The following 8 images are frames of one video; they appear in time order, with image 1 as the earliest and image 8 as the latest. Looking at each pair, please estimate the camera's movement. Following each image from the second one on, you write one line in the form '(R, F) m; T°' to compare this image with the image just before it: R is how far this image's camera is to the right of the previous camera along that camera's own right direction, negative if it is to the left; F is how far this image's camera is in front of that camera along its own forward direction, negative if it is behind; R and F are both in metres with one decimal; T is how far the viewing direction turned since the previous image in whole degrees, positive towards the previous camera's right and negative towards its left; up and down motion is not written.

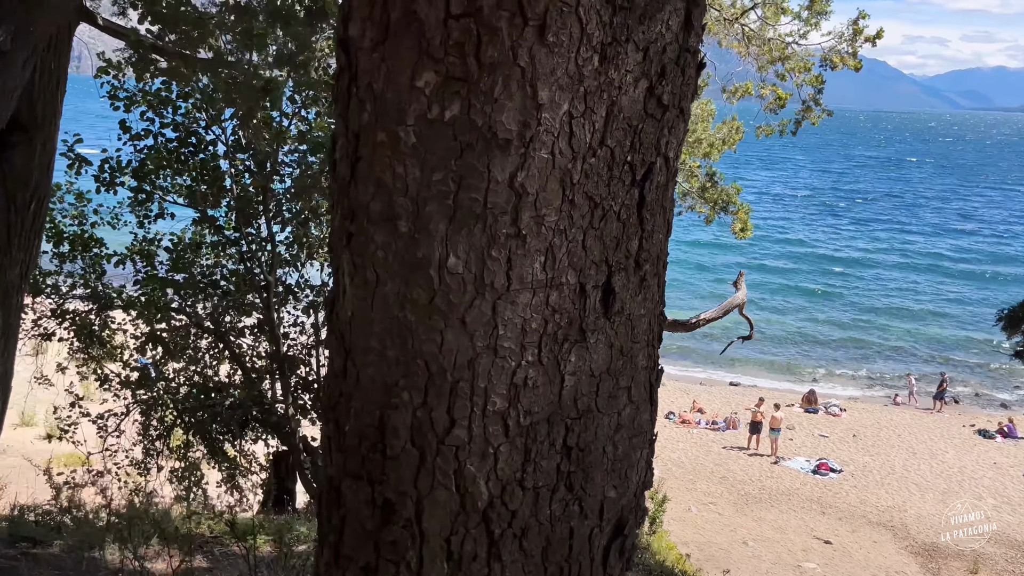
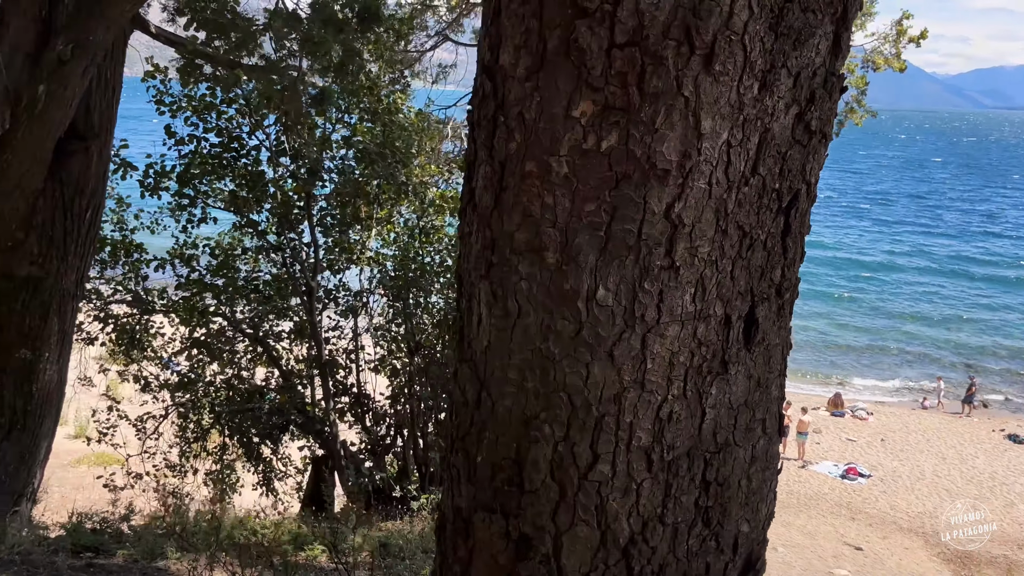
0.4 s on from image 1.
(-0.1, 0.0) m; -1°
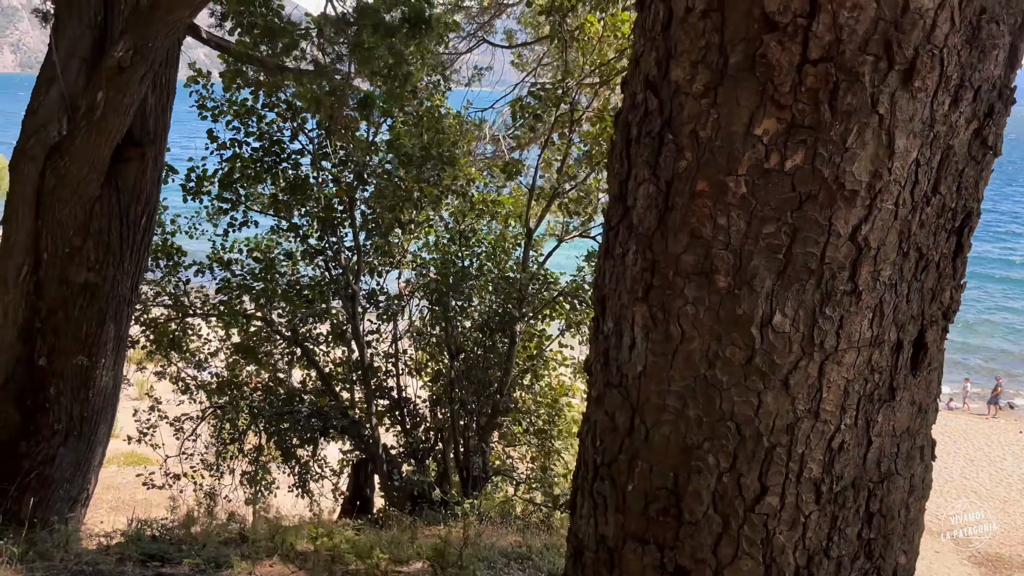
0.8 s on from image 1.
(-0.2, 0.0) m; -1°
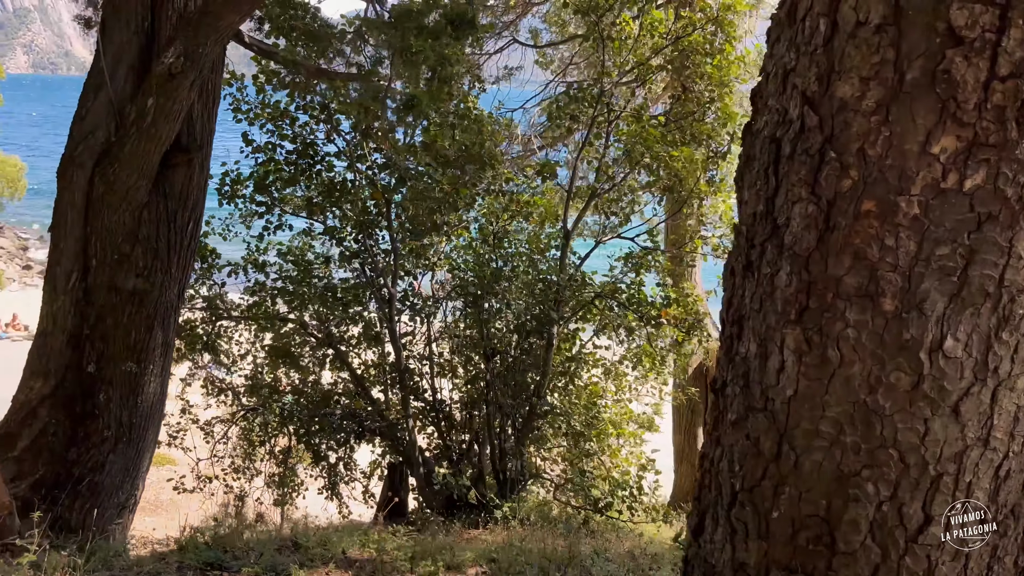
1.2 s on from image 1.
(-0.2, 0.0) m; -1°
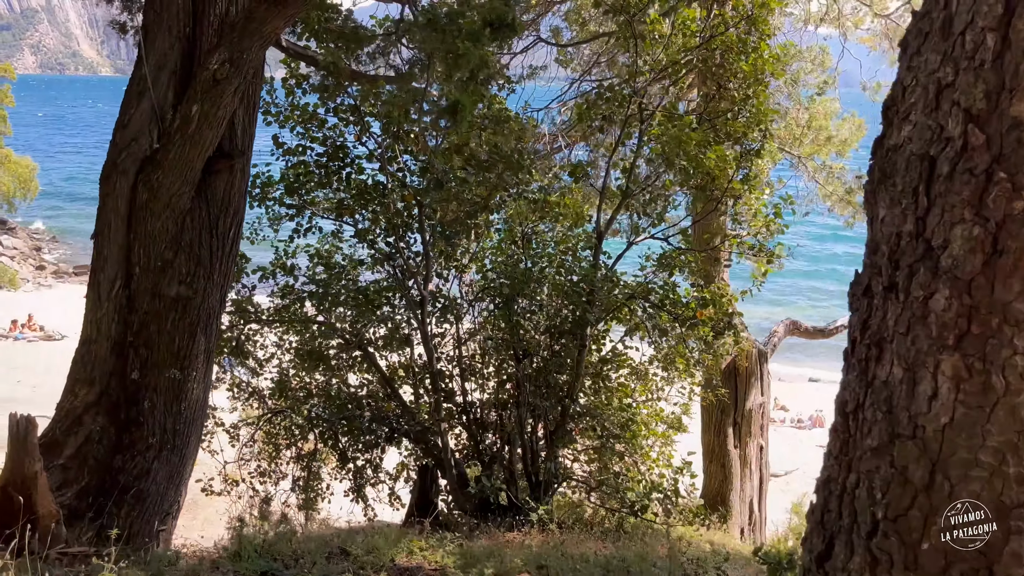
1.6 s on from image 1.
(-0.1, 0.0) m; -1°
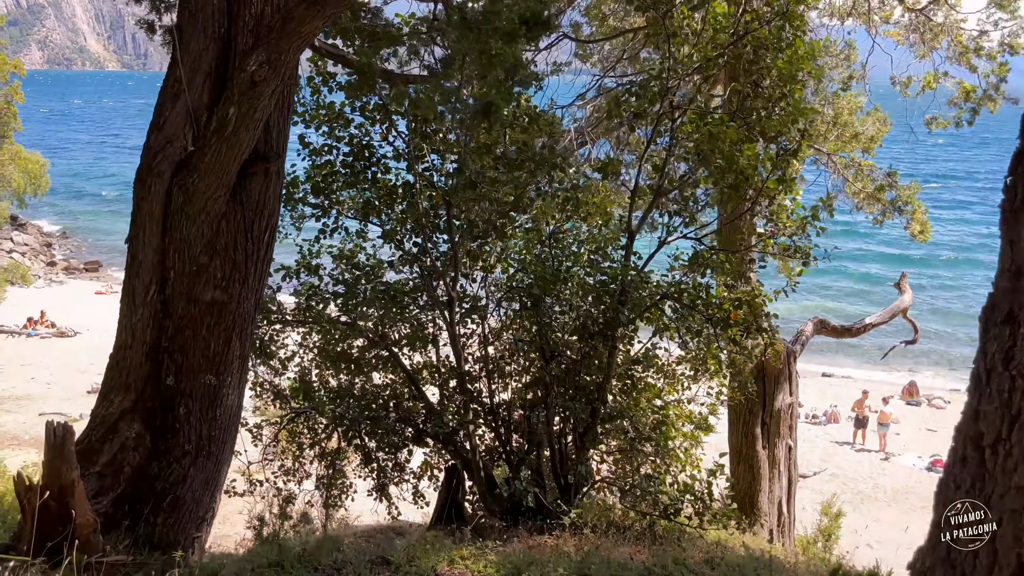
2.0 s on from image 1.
(-0.1, +0.1) m; 0°
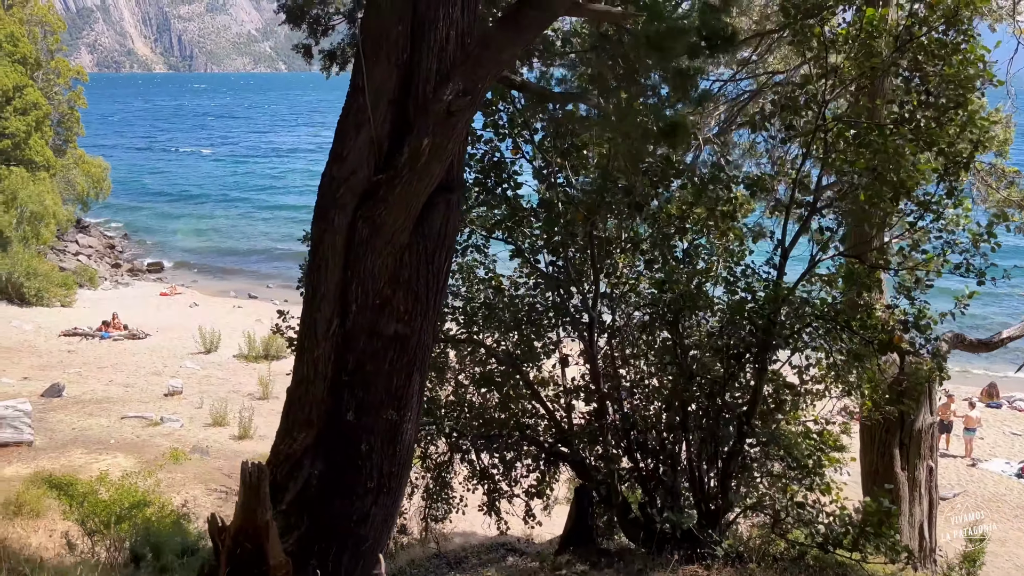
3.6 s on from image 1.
(-0.6, +0.1) m; -3°
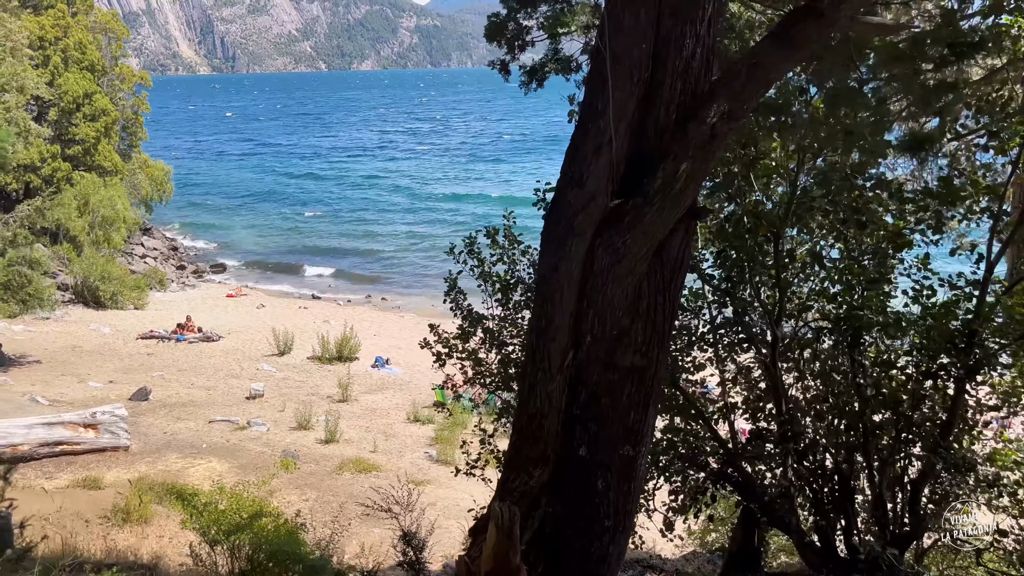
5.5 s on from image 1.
(-0.8, +0.1) m; -3°
